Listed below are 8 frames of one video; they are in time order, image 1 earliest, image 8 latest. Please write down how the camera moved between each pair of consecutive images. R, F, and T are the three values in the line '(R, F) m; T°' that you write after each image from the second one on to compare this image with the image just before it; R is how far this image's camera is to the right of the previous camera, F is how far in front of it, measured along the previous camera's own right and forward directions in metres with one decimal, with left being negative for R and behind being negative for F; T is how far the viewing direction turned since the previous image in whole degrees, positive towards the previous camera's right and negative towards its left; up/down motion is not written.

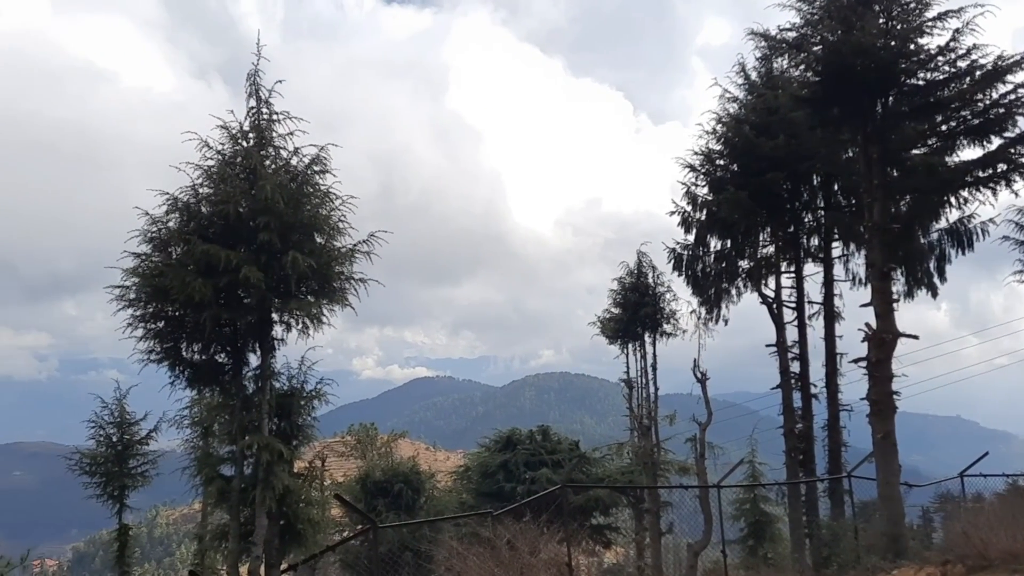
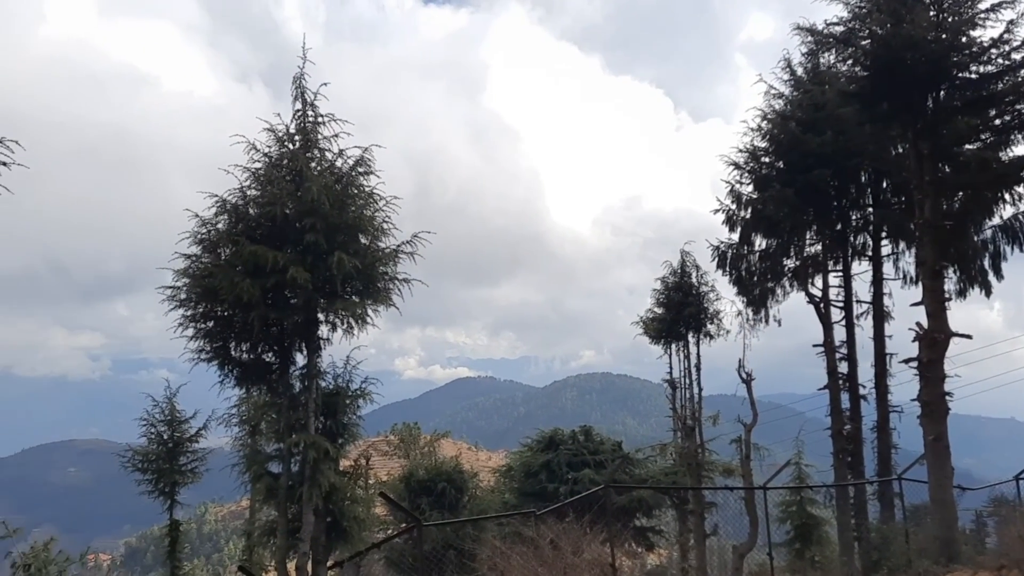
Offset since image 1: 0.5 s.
(0.0, 0.0) m; -3°
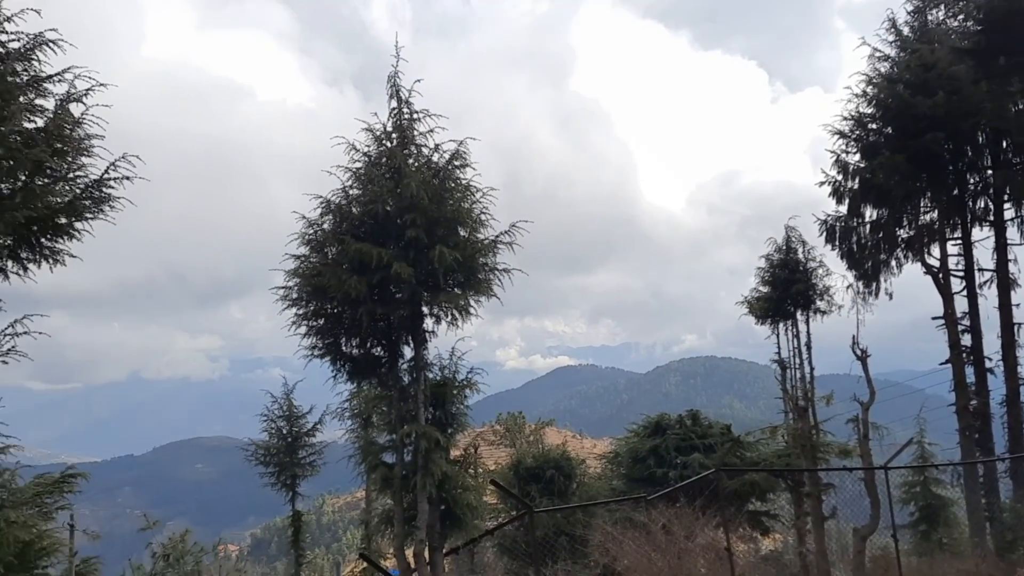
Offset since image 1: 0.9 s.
(0.0, 0.0) m; -7°
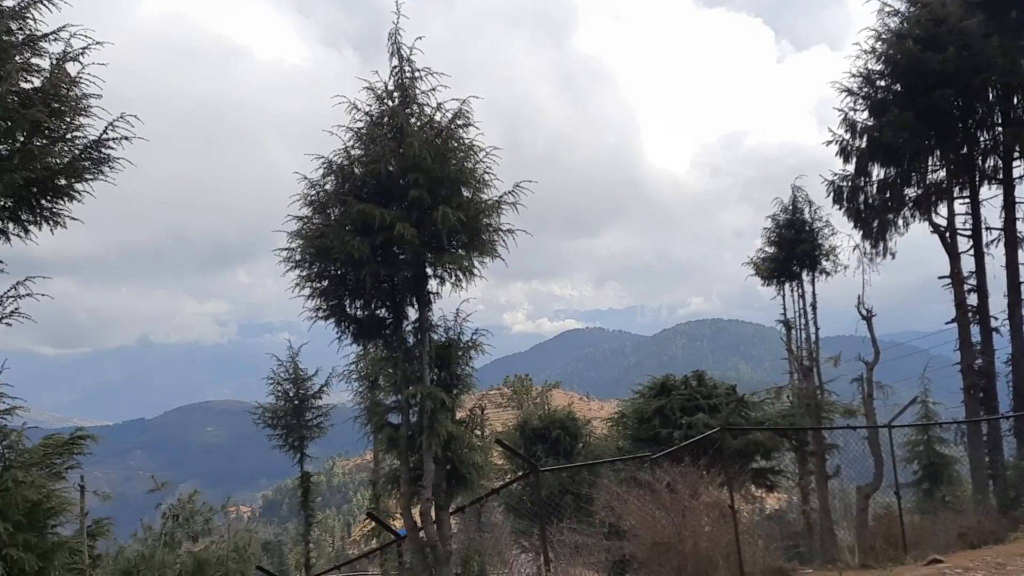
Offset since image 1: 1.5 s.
(0.0, 0.0) m; 0°
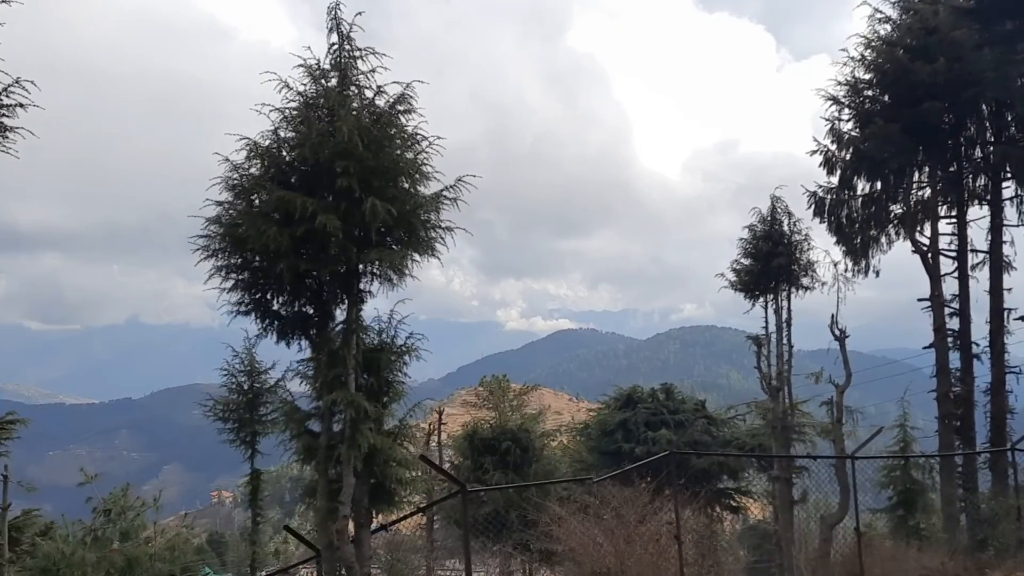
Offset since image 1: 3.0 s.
(+0.7, +0.8) m; 0°
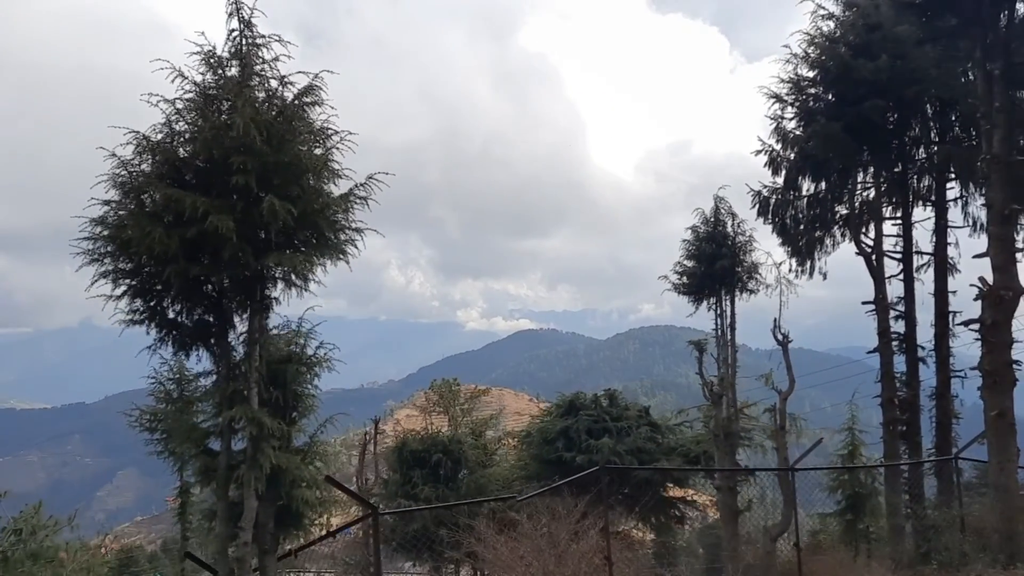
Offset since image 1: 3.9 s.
(+0.5, +0.7) m; +3°
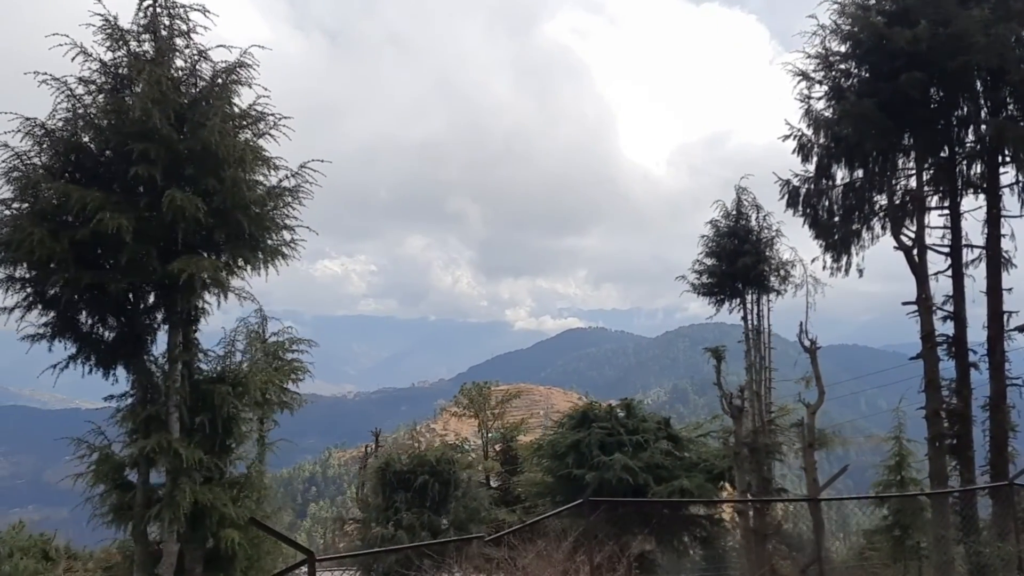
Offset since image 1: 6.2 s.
(+0.8, +1.4) m; -3°
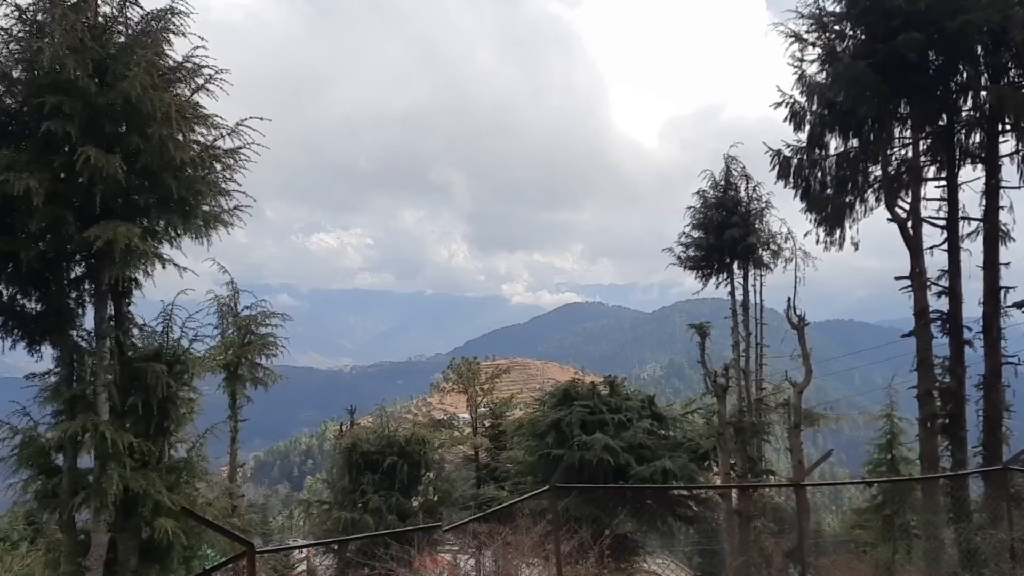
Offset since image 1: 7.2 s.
(+0.3, +0.6) m; 0°
